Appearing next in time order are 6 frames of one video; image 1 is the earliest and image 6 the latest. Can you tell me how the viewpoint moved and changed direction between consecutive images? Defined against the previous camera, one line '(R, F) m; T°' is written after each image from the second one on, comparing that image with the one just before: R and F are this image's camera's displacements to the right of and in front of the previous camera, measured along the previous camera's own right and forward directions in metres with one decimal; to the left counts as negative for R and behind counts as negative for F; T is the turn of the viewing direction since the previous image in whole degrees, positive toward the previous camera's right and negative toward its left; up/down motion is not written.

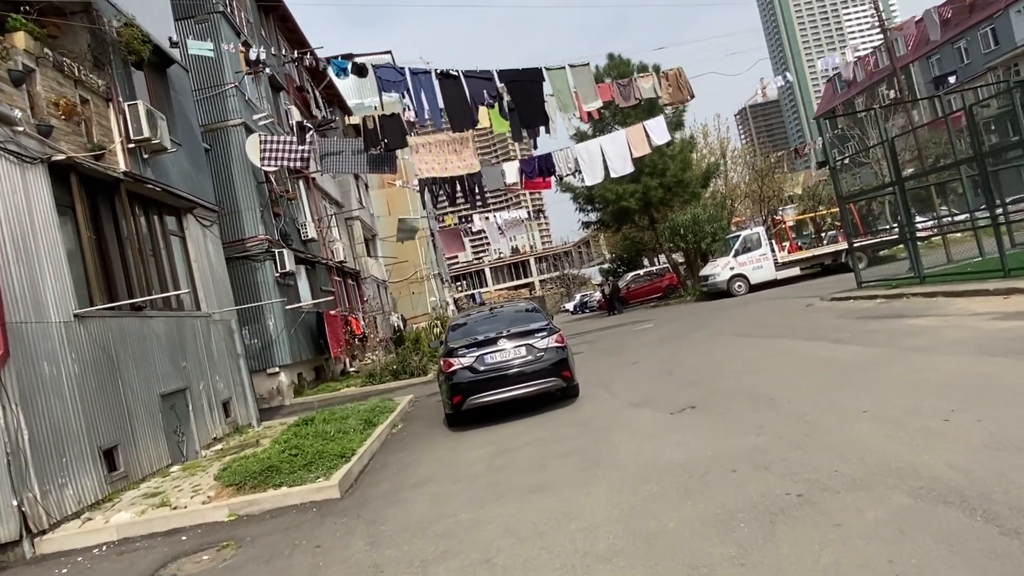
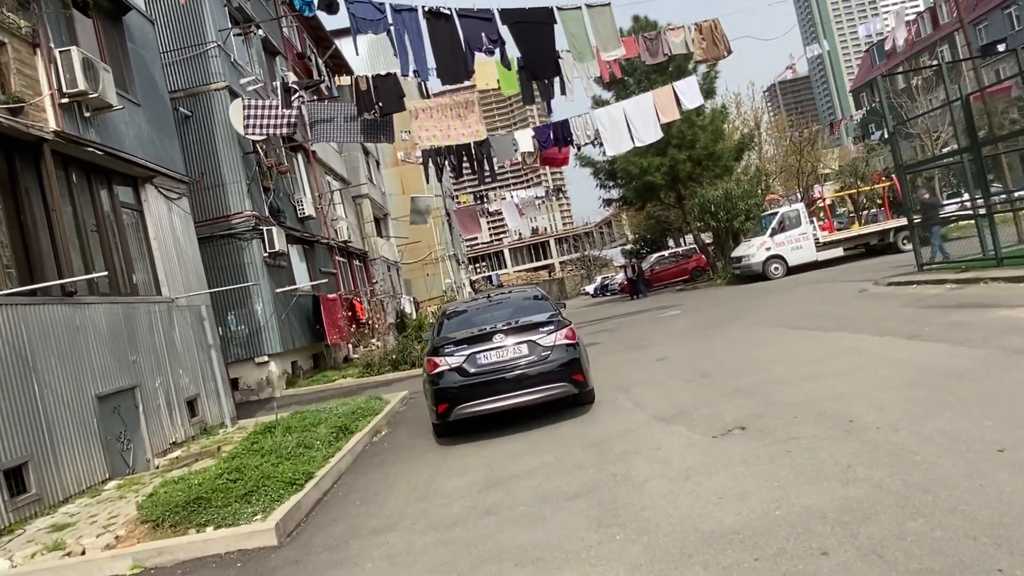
(+0.3, +1.9) m; -2°
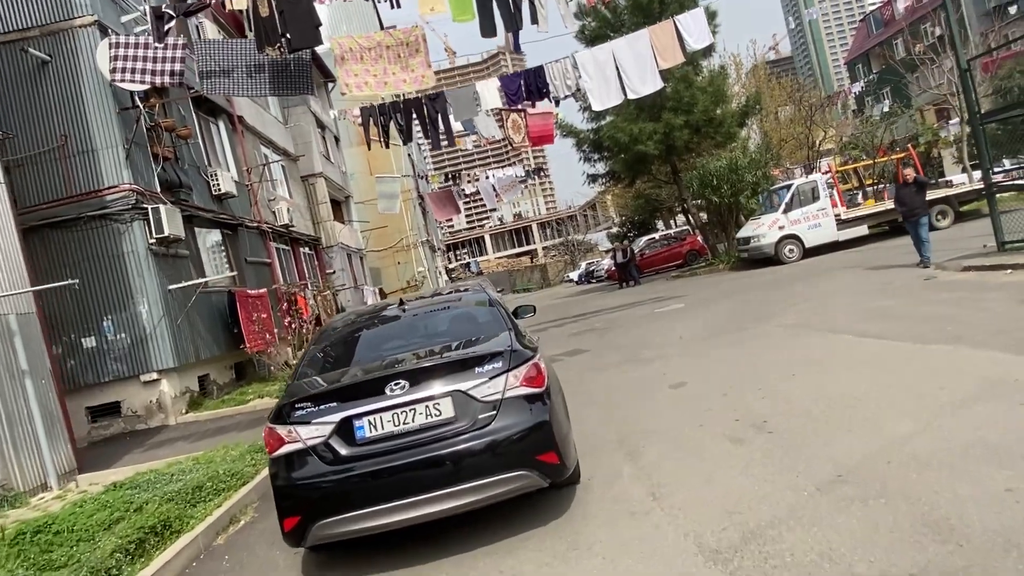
(+0.4, +3.6) m; +1°
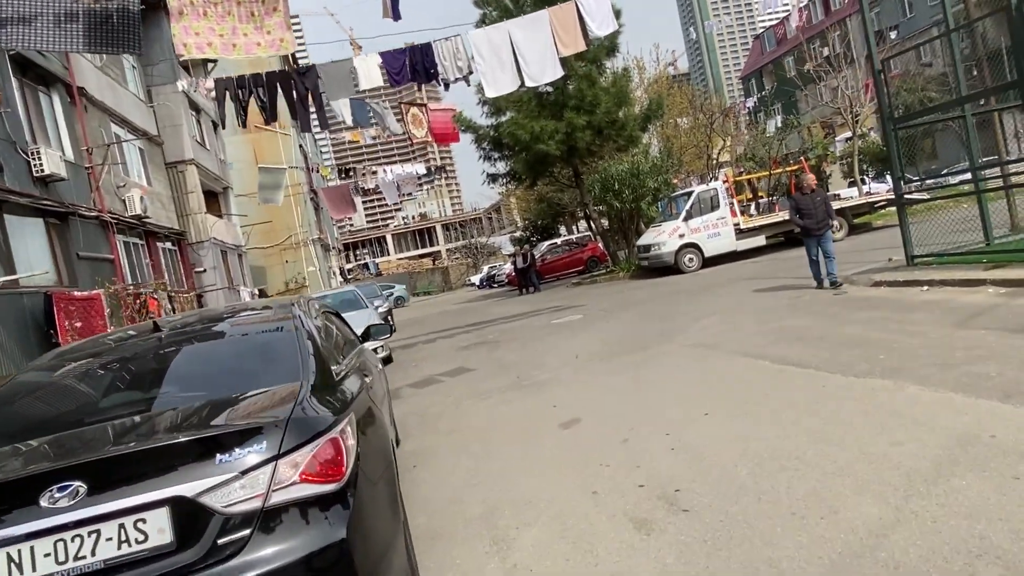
(+0.4, +1.5) m; +8°
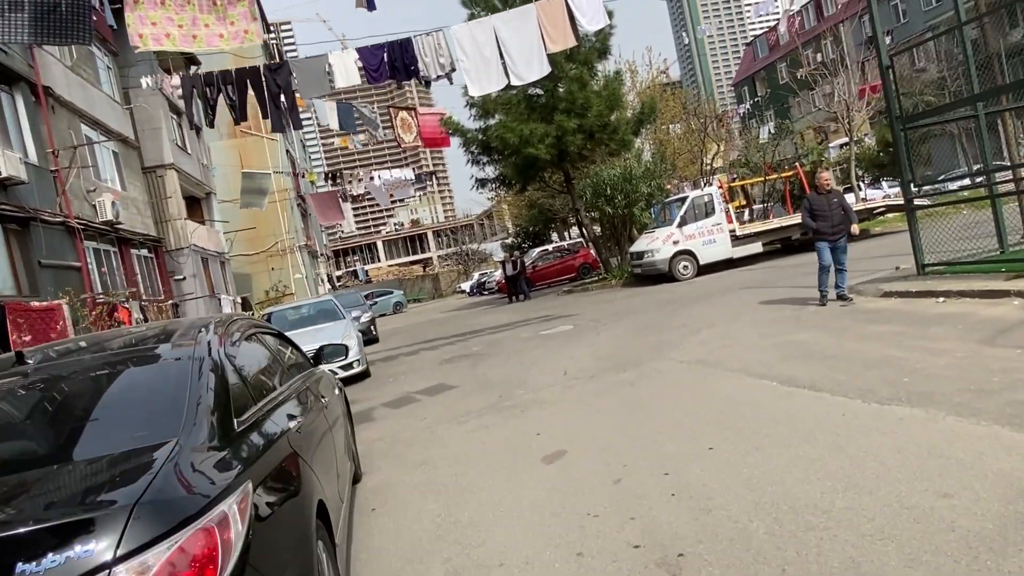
(+0.1, +0.7) m; +1°
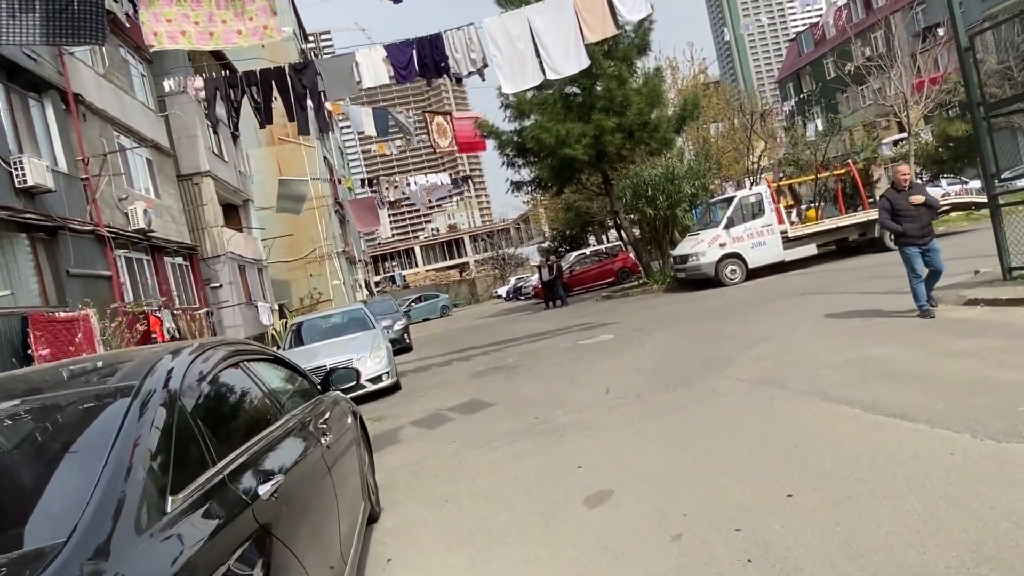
(0.0, +0.7) m; -3°
